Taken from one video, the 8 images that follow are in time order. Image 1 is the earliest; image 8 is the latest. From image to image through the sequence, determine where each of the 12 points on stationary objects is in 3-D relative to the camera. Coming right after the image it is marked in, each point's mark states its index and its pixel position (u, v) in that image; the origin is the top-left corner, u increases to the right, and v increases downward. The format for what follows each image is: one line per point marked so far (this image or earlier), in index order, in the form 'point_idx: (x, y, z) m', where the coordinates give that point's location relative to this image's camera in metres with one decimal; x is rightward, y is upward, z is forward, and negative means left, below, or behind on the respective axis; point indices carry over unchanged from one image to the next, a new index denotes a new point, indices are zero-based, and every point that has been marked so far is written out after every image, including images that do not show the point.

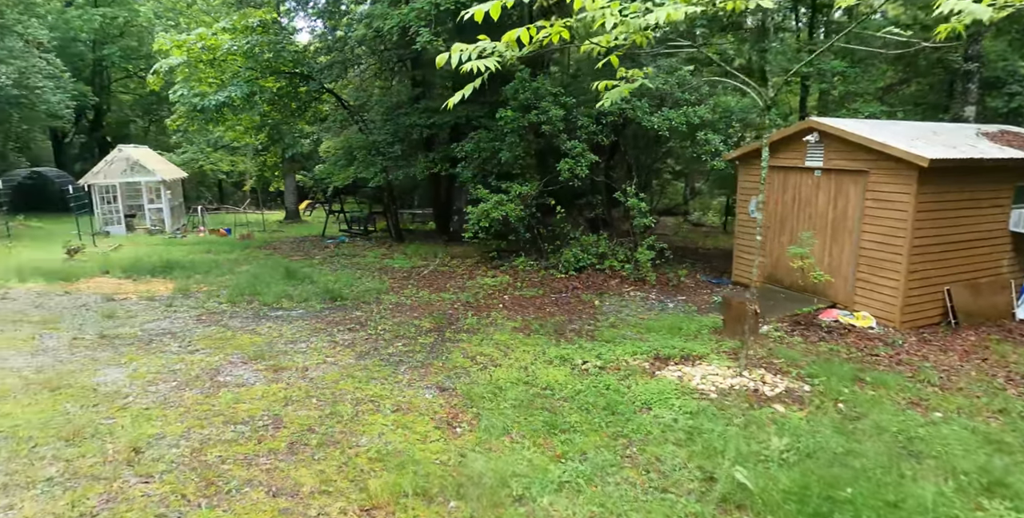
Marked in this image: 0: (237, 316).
0: (-3.3, -0.7, +7.3) m
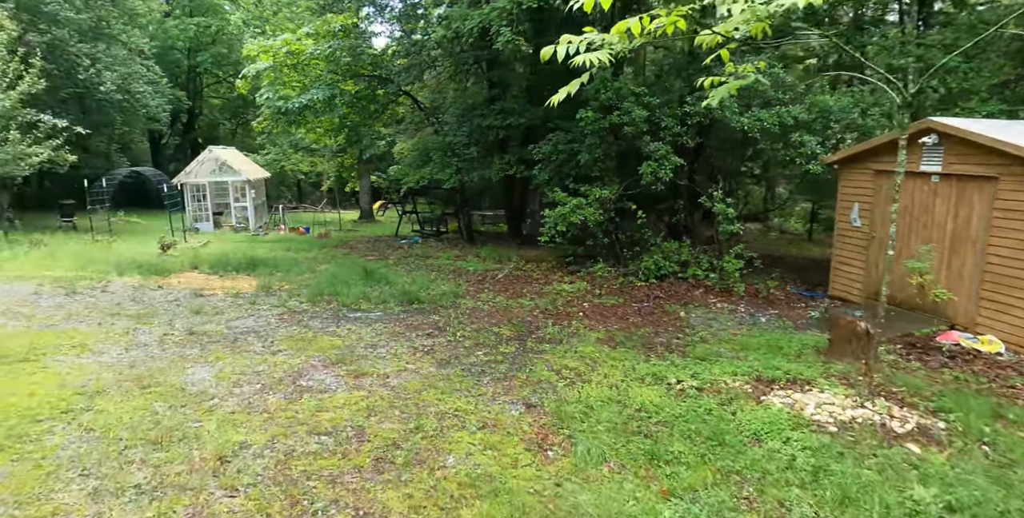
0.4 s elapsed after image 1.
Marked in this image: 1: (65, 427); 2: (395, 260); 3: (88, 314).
0: (-2.3, -0.7, +7.3) m
1: (-2.7, -1.0, +3.7) m
2: (-2.5, 0.0, +13.1) m
3: (-4.7, -0.6, +6.7) m
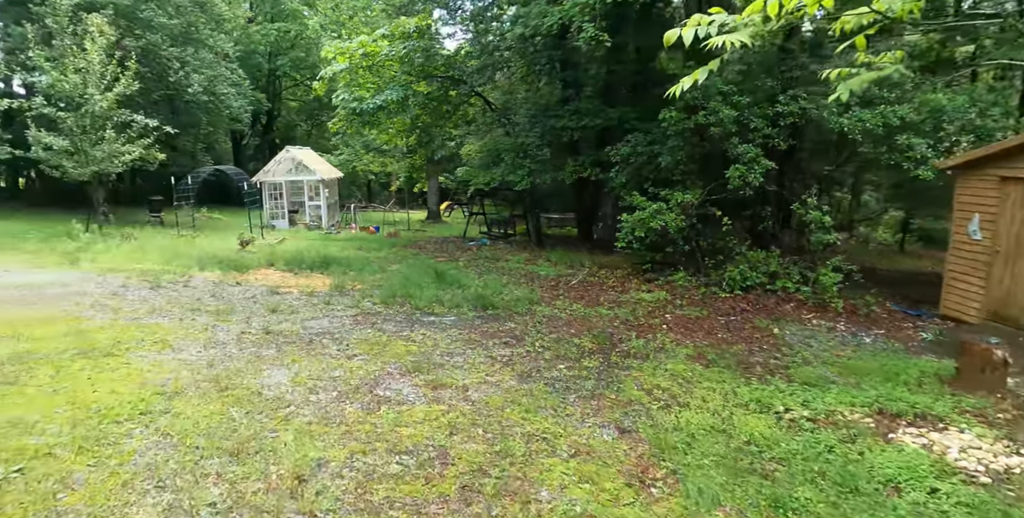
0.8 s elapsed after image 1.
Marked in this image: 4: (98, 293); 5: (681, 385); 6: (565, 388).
0: (-1.4, -0.7, +7.1) m
1: (-2.2, -1.0, +3.6) m
2: (-1.0, -0.1, +12.9) m
3: (-3.8, -0.6, +6.8) m
4: (-5.0, -0.4, +7.3) m
5: (+1.4, -1.1, +5.1) m
6: (+0.4, -1.0, +4.9) m
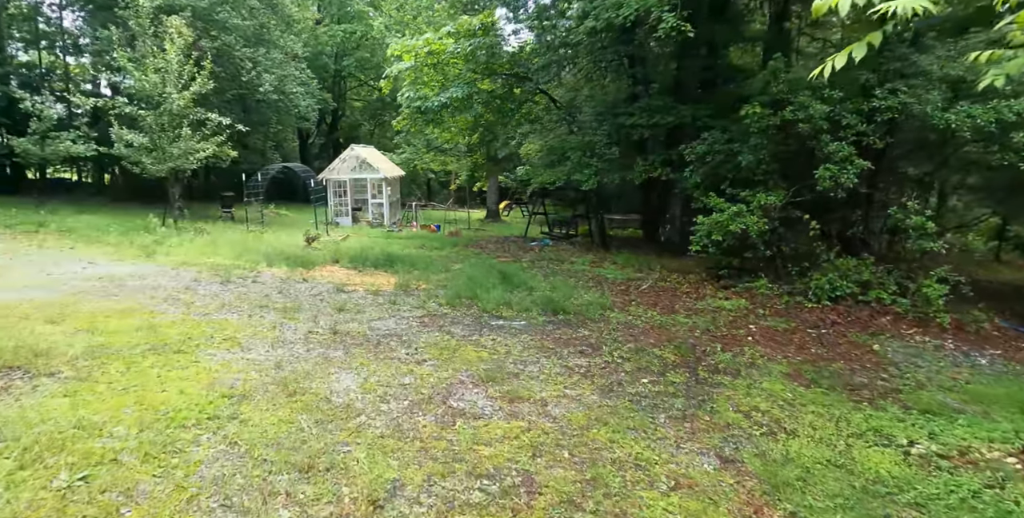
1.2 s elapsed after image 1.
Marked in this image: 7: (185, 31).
0: (-0.6, -0.7, +6.8) m
1: (-1.7, -1.0, +3.4) m
2: (+0.4, -0.1, +12.5) m
3: (-3.0, -0.5, +6.7) m
4: (-4.2, -0.3, +7.4) m
5: (+2.0, -1.1, +4.6) m
6: (+1.0, -1.1, +4.5) m
7: (-7.5, +5.3, +13.9) m
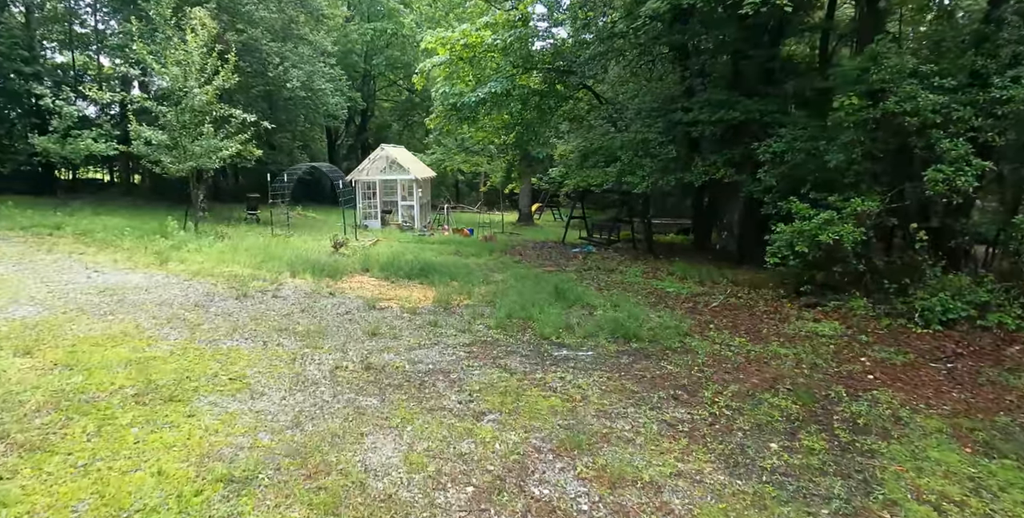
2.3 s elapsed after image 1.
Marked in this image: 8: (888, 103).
0: (0.0, -0.9, +5.6) m
1: (-1.2, -1.1, +2.3) m
2: (+1.2, -0.3, +11.3) m
3: (-2.4, -0.6, +5.7) m
4: (-3.5, -0.5, +6.4) m
5: (+2.6, -1.3, +3.3) m
6: (+1.6, -1.2, +3.2) m
7: (-6.6, +5.1, +13.0) m
8: (+5.1, +2.1, +8.2) m
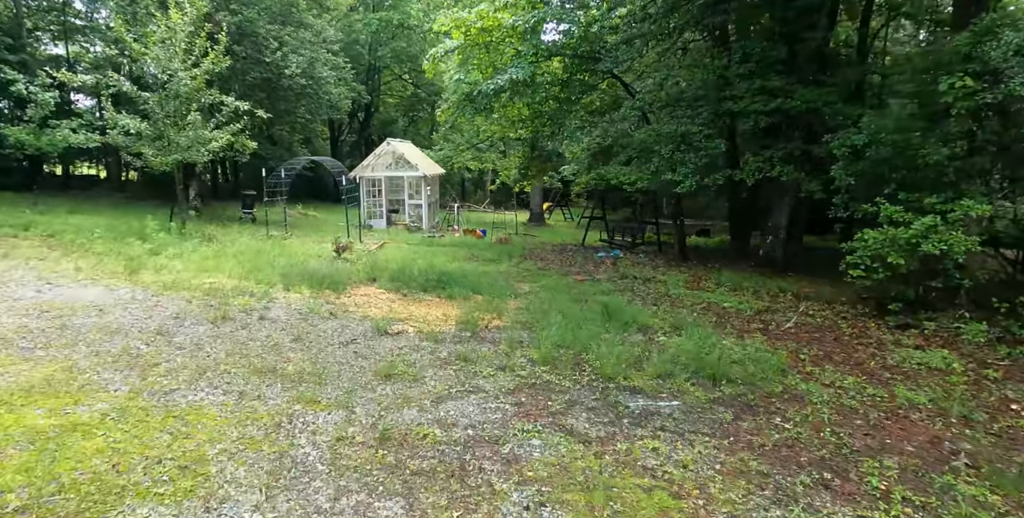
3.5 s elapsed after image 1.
0: (+0.4, -1.0, +4.2) m
1: (-0.8, -1.3, +0.9) m
2: (+1.7, -0.4, +9.9) m
3: (-2.0, -0.8, +4.2) m
4: (-3.1, -0.6, +5.0) m
5: (+3.0, -1.5, +1.9) m
6: (+2.0, -1.4, +1.8) m
7: (-6.1, +5.1, +11.6) m
8: (+5.5, +1.9, +6.7) m
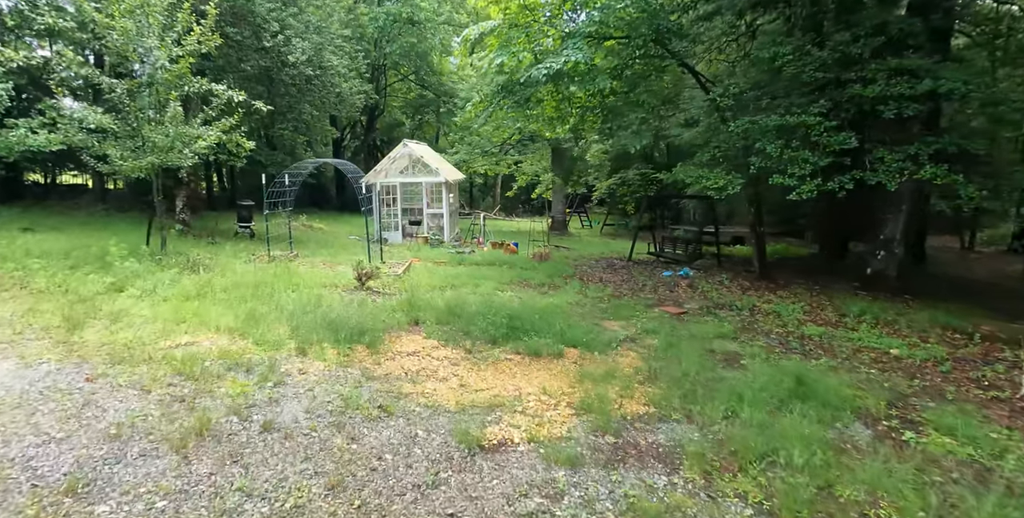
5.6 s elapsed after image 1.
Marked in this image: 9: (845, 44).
0: (+1.5, -1.3, +1.9) m
1: (+0.2, -1.6, -1.5) m
2: (+2.7, -0.8, +7.6) m
3: (-1.0, -1.1, +1.9) m
4: (-2.1, -0.9, +2.6) m
5: (+4.0, -1.7, -0.4) m
6: (+3.0, -1.7, -0.5) m
7: (-5.2, +4.6, +9.3) m
8: (+6.5, +1.7, +4.5) m
9: (+4.7, +3.1, +8.6) m
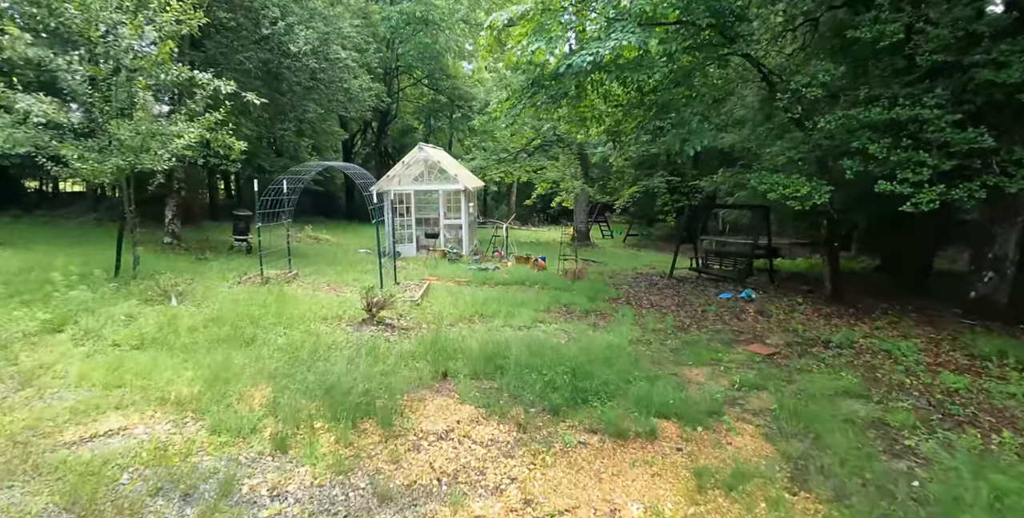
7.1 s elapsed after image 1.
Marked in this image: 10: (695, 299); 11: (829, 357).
0: (+1.9, -1.5, +0.3) m
1: (+0.6, -1.7, -3.1) m
2: (+3.1, -1.0, +5.9) m
3: (-0.6, -1.3, +0.3) m
4: (-1.7, -1.1, +1.0) m
5: (+4.4, -1.9, -2.1) m
6: (+3.4, -1.8, -2.2) m
7: (-4.6, +4.3, +7.9) m
8: (+6.9, +1.4, +2.8) m
9: (+5.2, +2.8, +7.0) m
10: (+3.0, -0.7, +9.9) m
11: (+3.3, -1.0, +6.3) m
